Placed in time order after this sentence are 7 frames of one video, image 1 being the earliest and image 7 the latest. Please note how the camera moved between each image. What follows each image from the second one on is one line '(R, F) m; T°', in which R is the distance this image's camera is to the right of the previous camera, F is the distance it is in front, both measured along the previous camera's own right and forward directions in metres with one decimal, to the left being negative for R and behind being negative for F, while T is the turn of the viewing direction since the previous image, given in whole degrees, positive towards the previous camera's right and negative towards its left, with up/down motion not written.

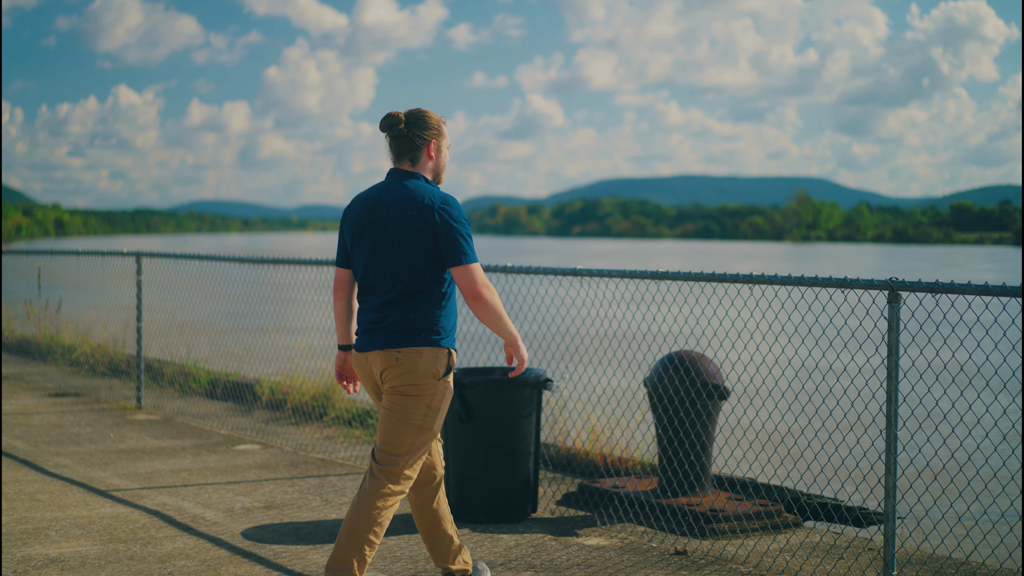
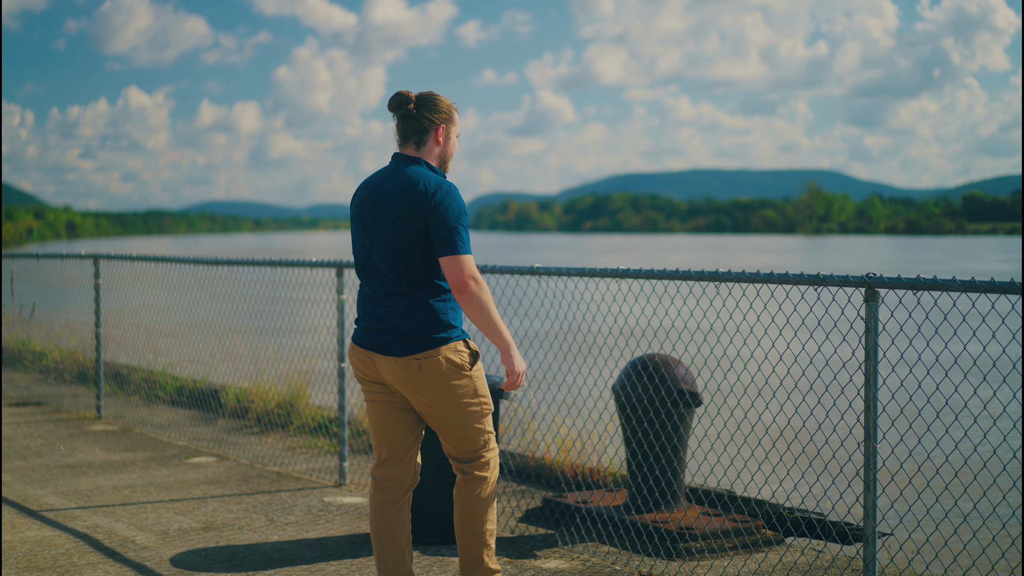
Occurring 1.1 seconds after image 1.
(+0.4, +0.4) m; -1°
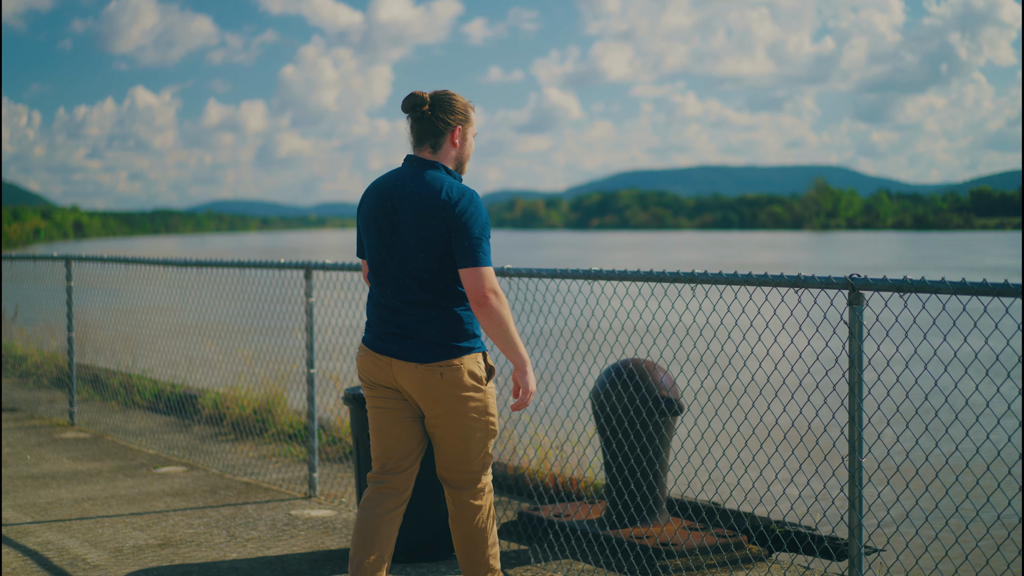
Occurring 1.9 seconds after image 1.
(+0.2, +0.2) m; 0°
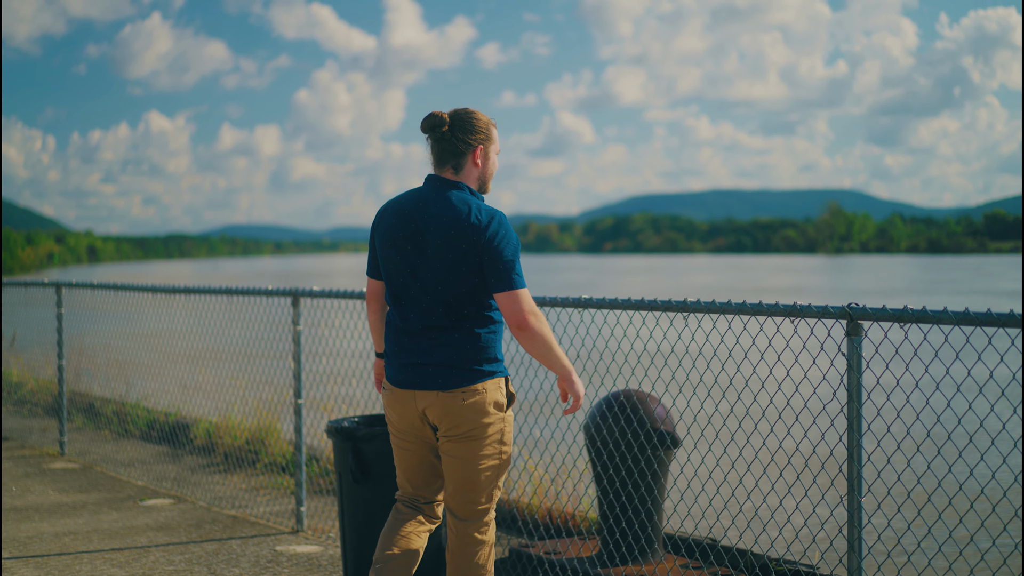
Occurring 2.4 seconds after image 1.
(+0.1, +0.1) m; -1°
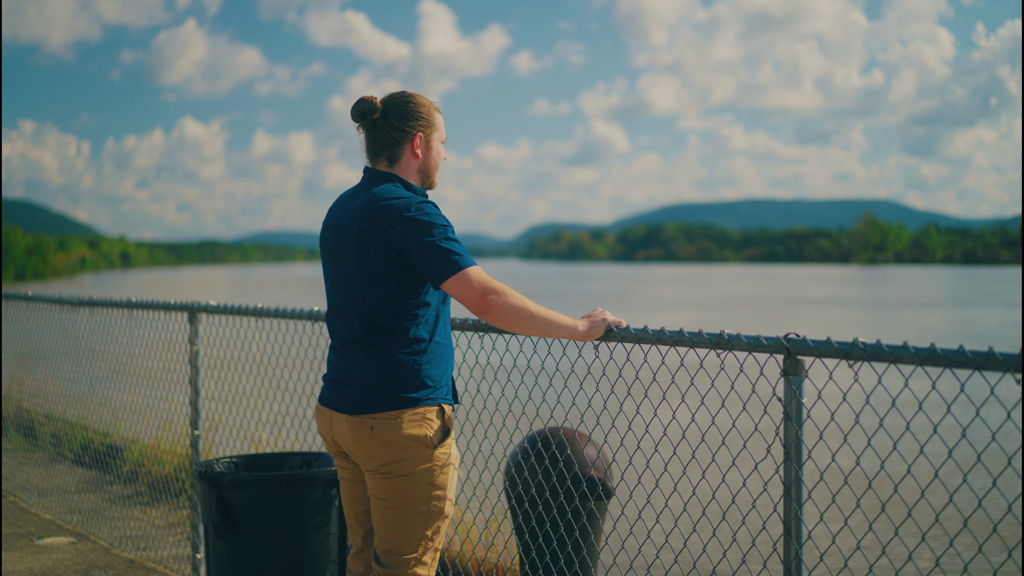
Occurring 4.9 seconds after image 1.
(+0.6, +0.7) m; -2°
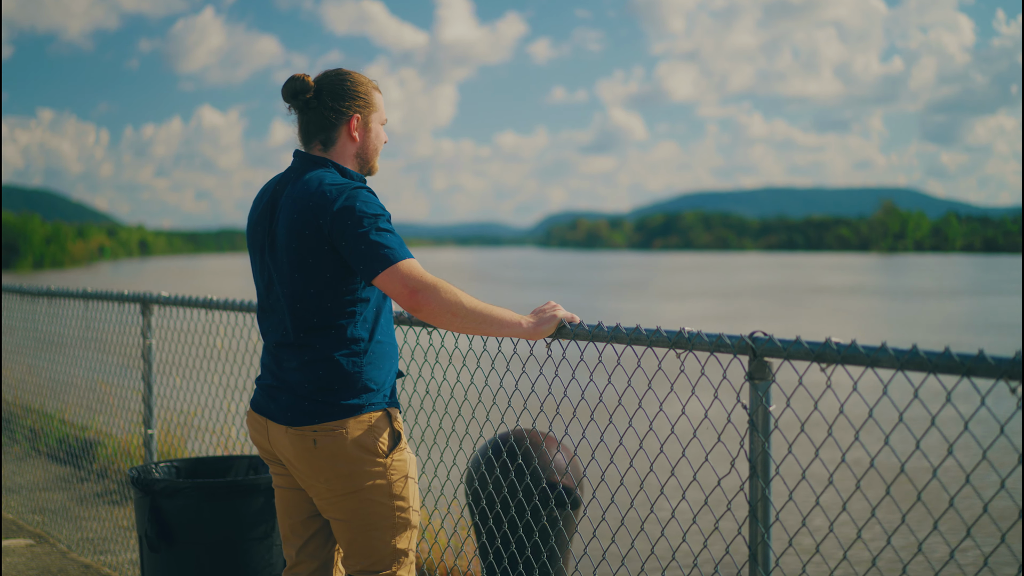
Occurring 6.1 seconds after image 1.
(+0.3, +0.3) m; -1°
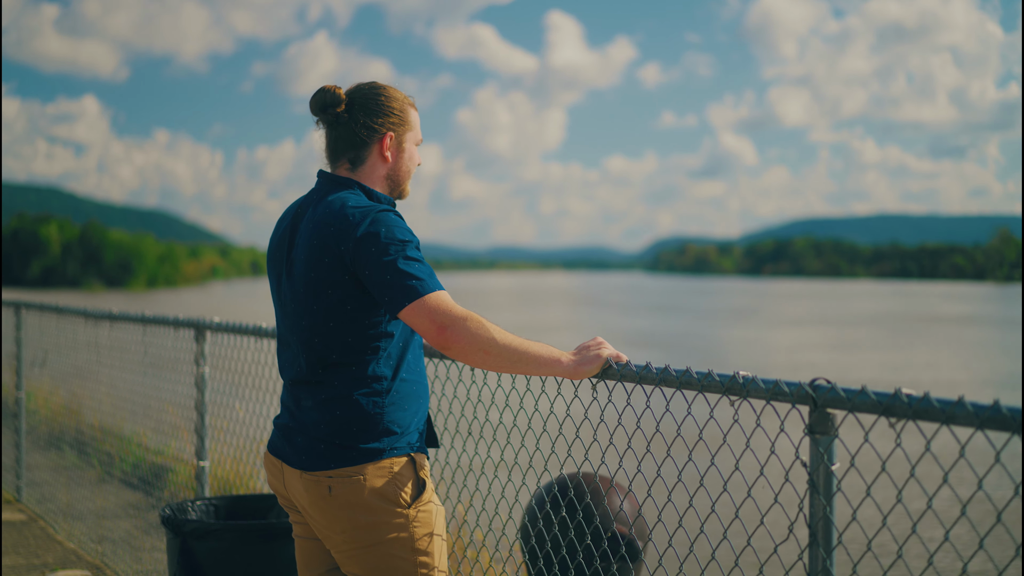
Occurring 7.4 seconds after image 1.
(+0.1, +0.6) m; -7°
